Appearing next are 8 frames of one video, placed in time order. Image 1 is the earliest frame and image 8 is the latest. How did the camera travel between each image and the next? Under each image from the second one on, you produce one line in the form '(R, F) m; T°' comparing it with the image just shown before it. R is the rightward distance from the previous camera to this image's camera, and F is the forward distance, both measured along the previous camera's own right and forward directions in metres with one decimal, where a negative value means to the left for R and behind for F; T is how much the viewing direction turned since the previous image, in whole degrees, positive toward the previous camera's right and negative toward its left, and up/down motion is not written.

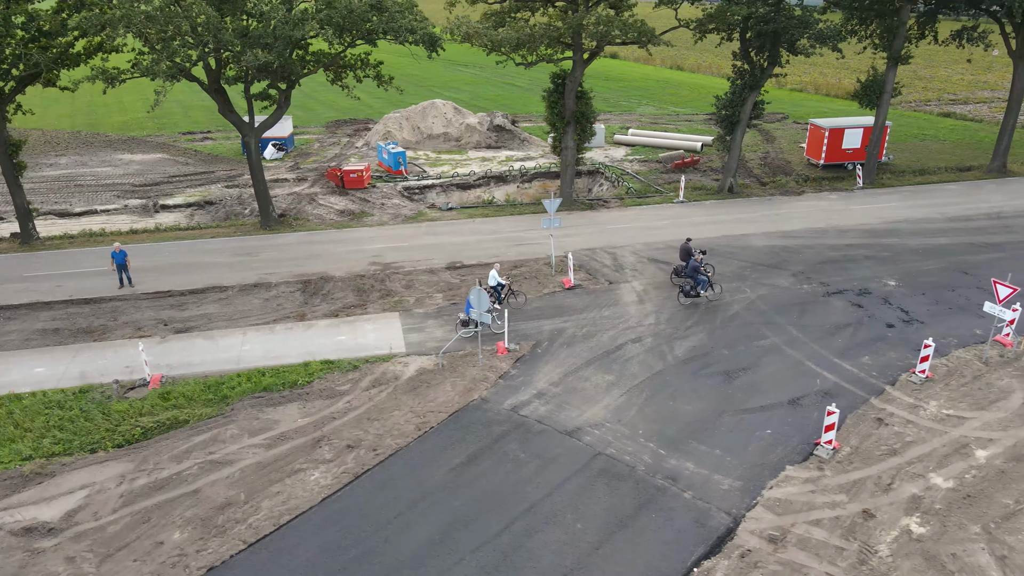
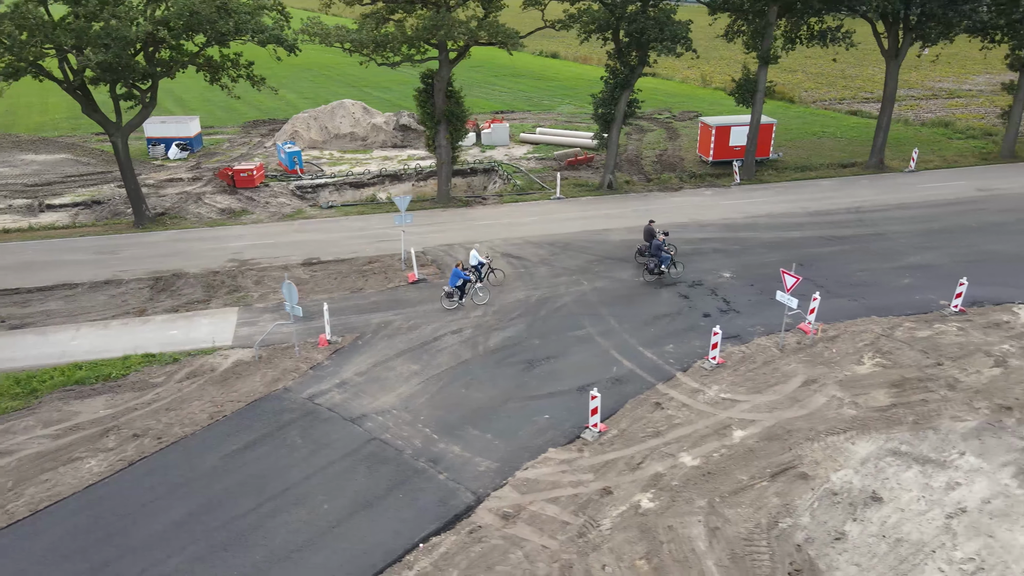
(+3.5, -0.6) m; +1°
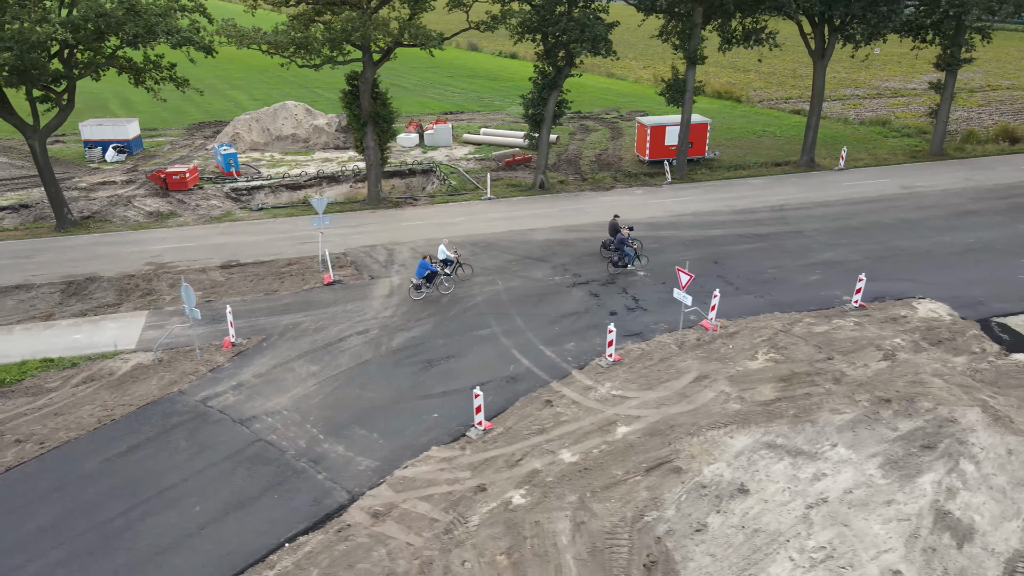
(+1.7, -0.2) m; +2°
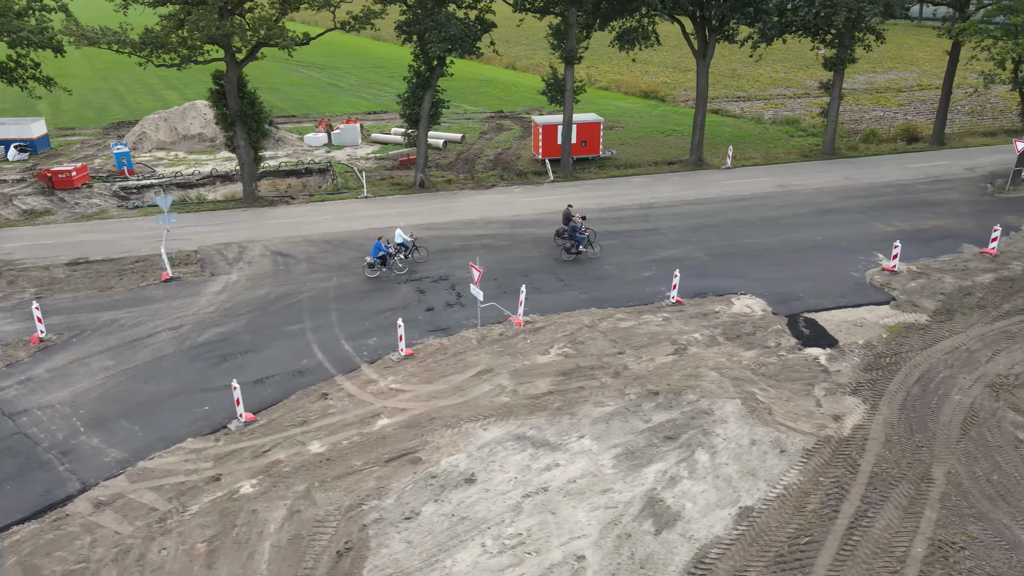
(+4.2, -0.3) m; 0°
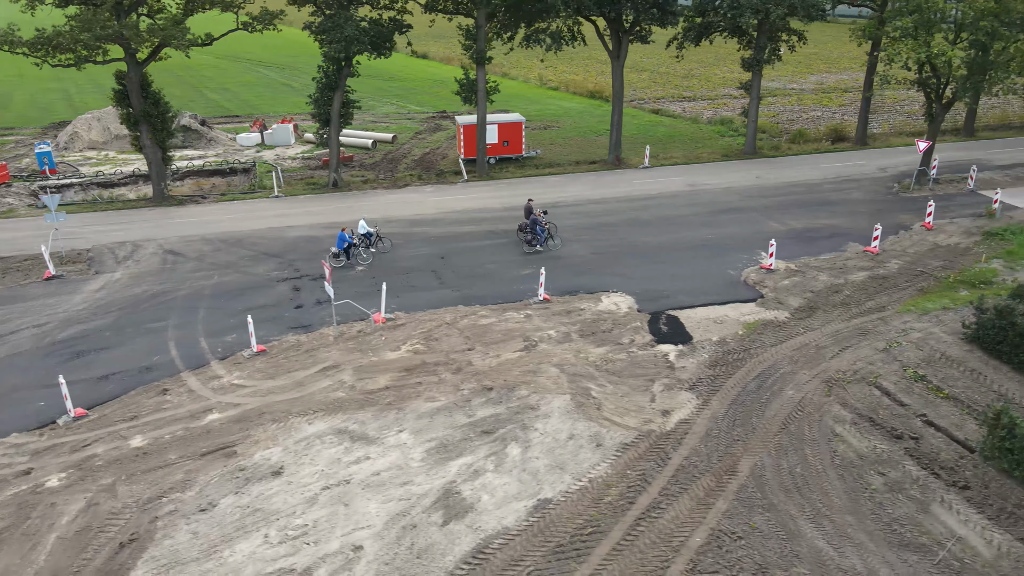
(+3.1, -0.2) m; 0°
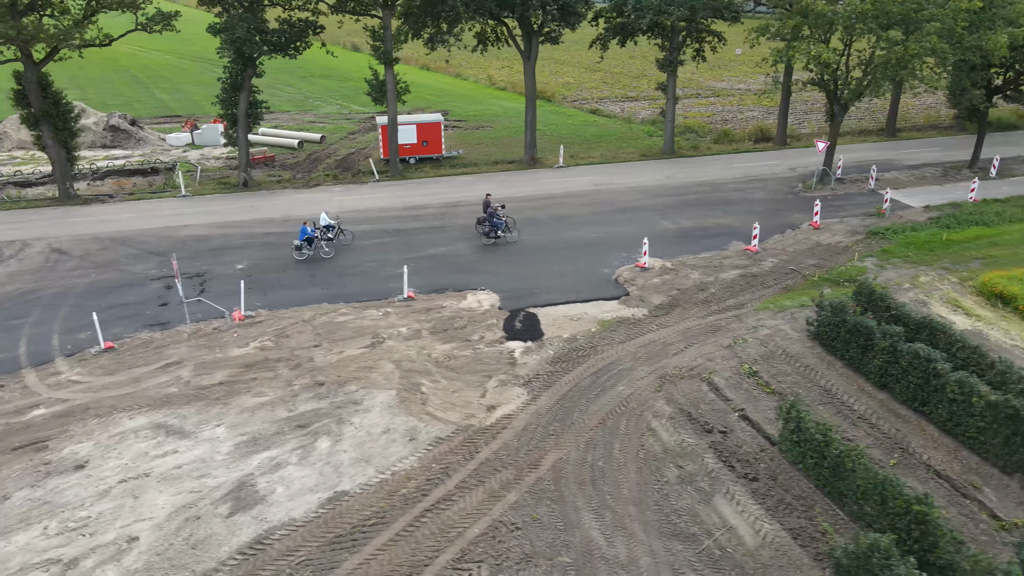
(+3.3, -0.3) m; 0°
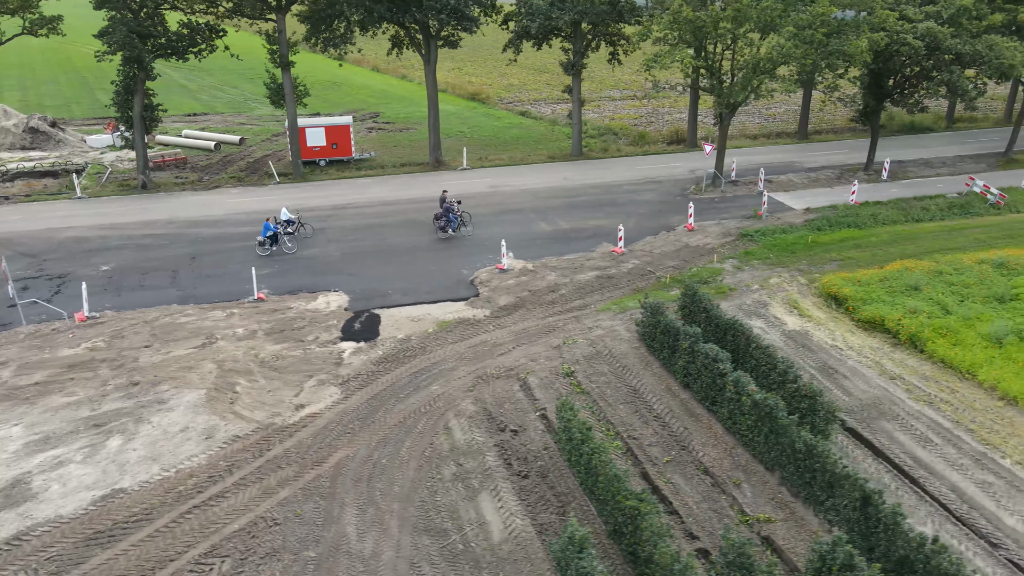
(+3.8, -0.3) m; 0°
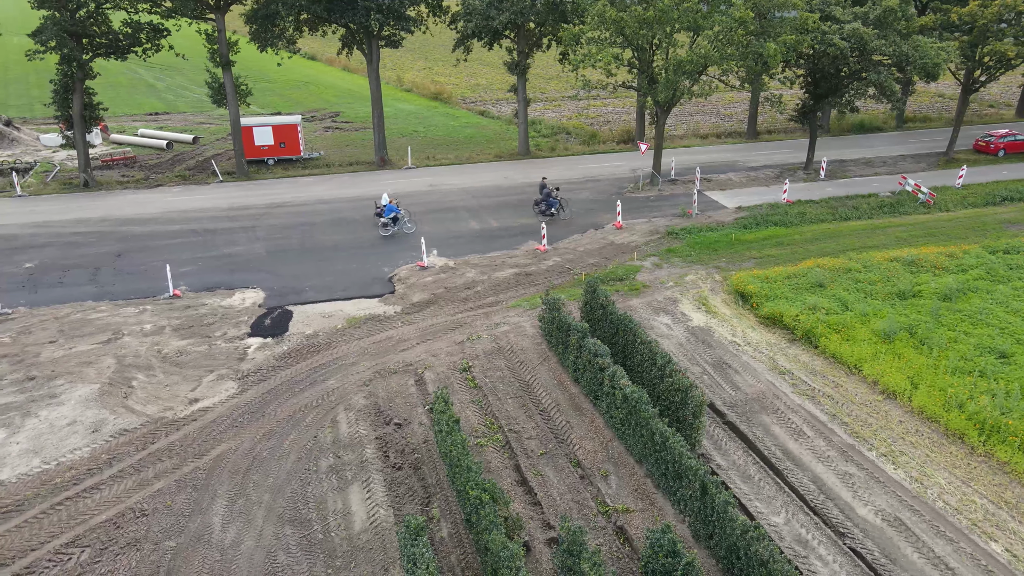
(+2.1, -0.2) m; 0°
